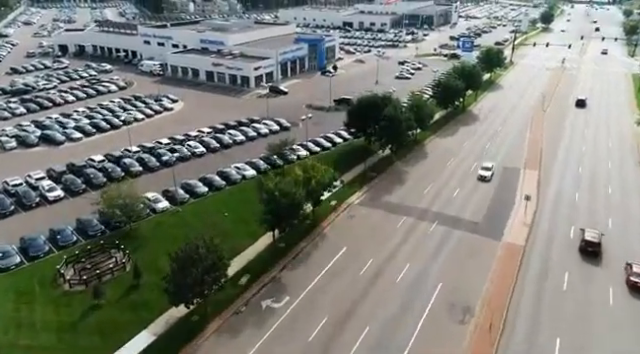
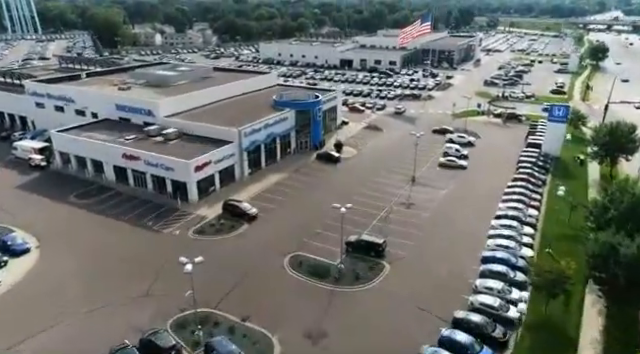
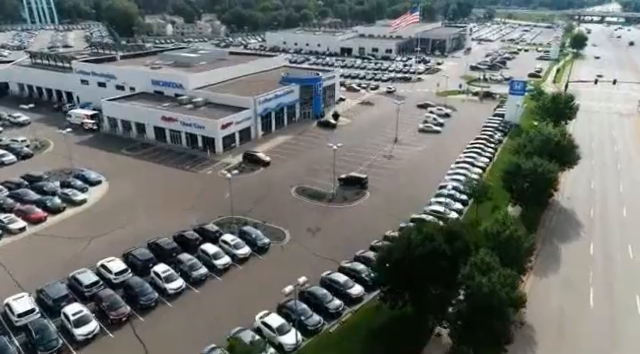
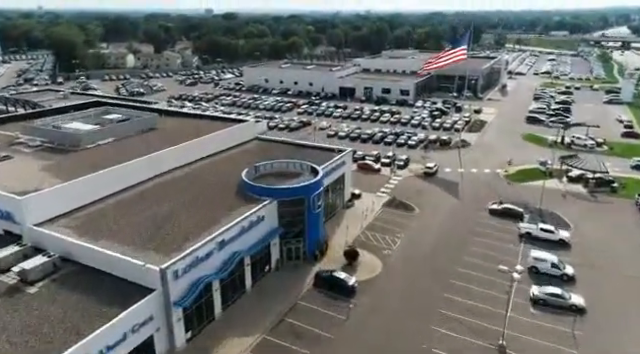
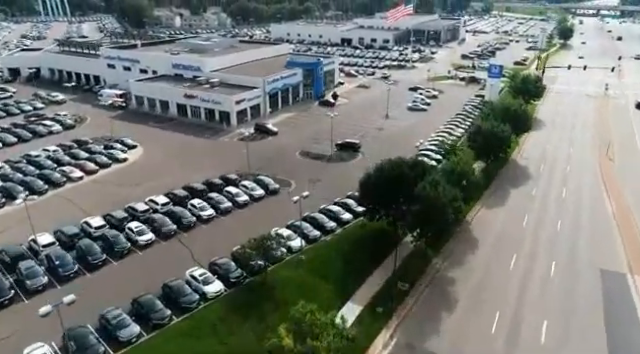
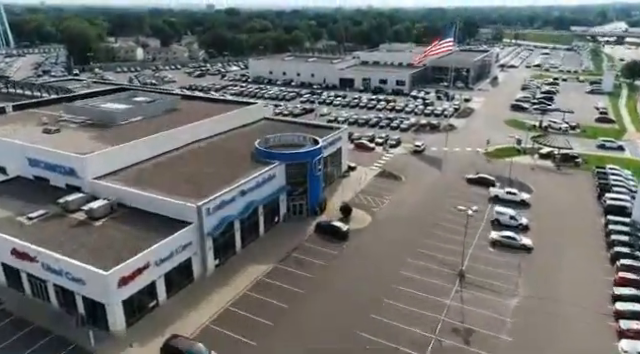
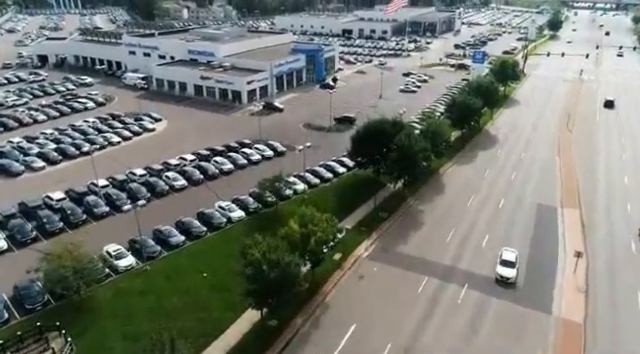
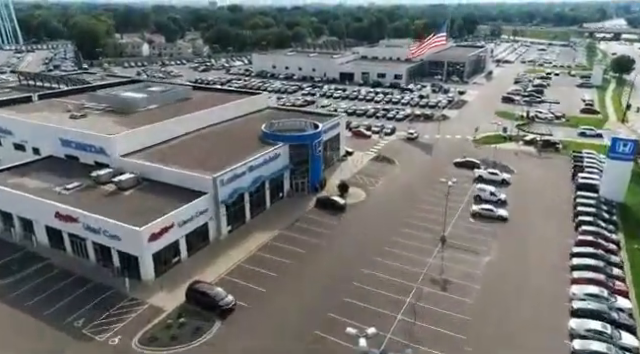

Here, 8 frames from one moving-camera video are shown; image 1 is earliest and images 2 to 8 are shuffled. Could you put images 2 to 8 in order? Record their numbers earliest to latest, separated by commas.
7, 5, 3, 2, 8, 6, 4
